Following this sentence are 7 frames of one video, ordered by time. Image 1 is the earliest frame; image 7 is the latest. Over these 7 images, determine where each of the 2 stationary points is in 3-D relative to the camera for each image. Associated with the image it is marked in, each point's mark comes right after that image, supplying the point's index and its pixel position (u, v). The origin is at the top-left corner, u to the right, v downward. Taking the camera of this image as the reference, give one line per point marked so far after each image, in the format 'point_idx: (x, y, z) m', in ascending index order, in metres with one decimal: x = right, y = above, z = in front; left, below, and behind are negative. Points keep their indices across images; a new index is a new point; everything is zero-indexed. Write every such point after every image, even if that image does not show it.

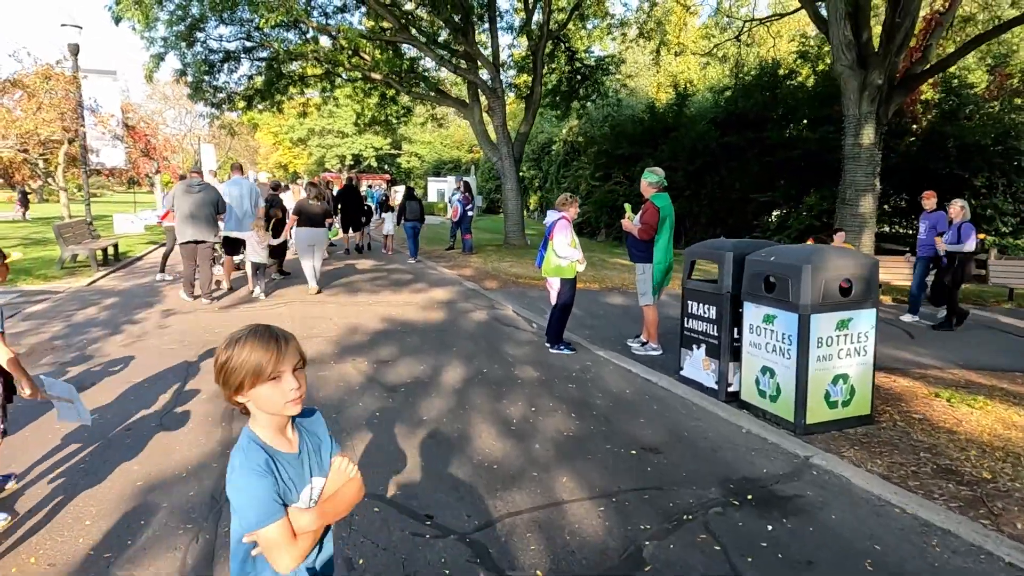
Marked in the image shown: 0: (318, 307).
0: (-2.6, -0.3, +9.2) m
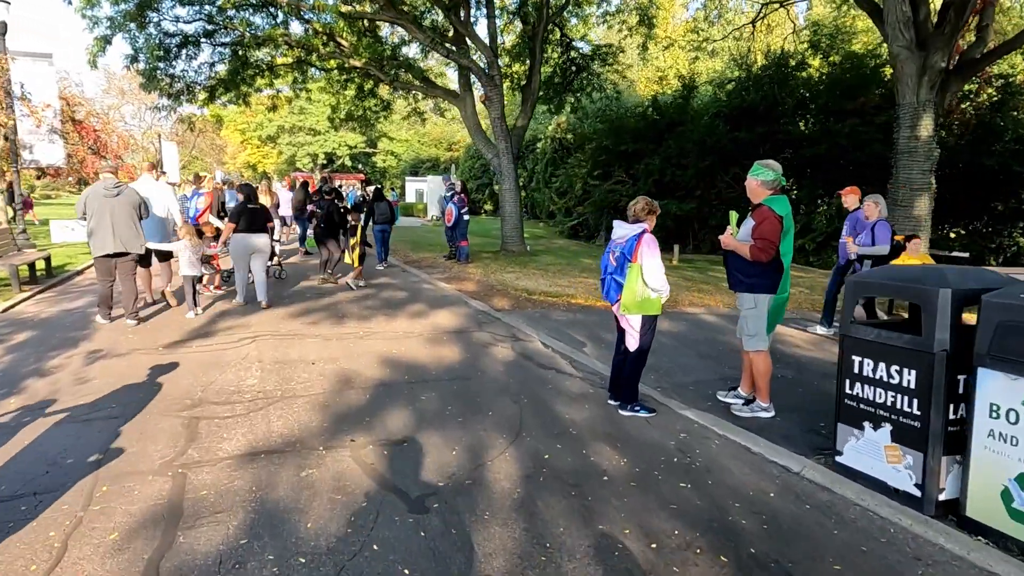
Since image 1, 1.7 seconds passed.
0: (-2.3, -0.6, +7.1) m
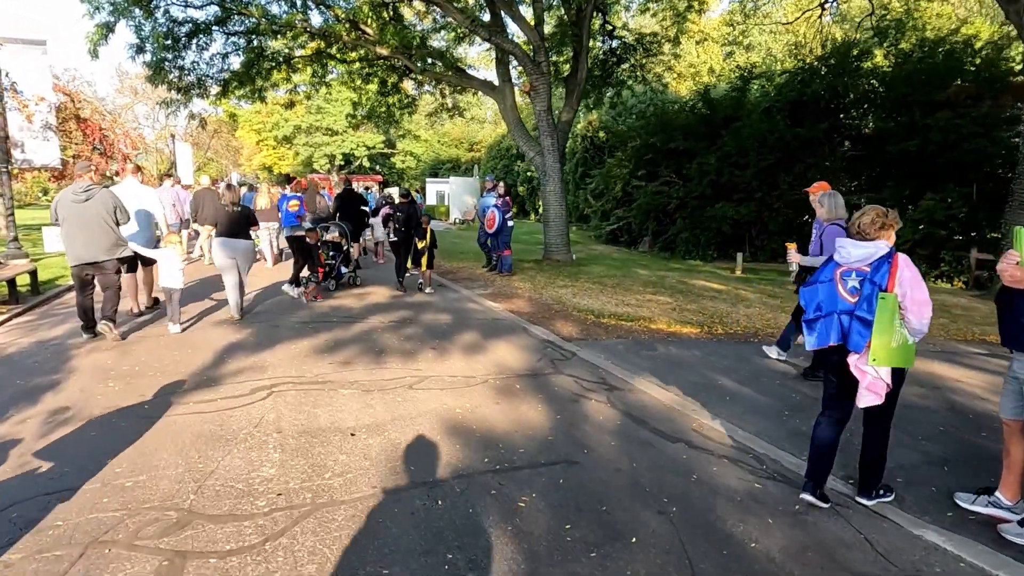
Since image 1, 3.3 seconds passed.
0: (-1.5, -0.9, +5.4) m
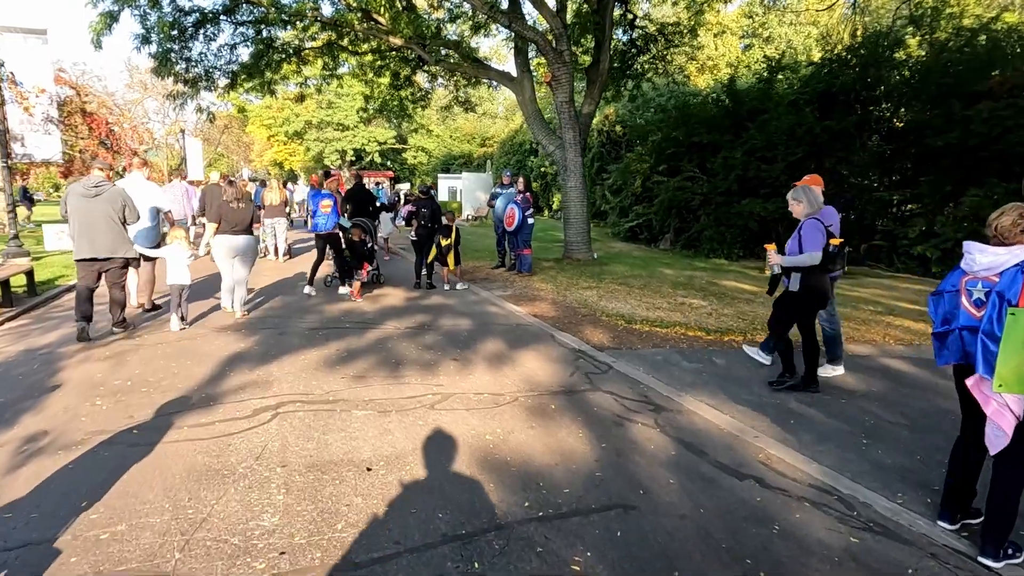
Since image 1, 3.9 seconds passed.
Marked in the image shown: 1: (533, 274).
0: (-1.2, -0.9, +4.7) m
1: (+0.4, +0.3, +12.6) m
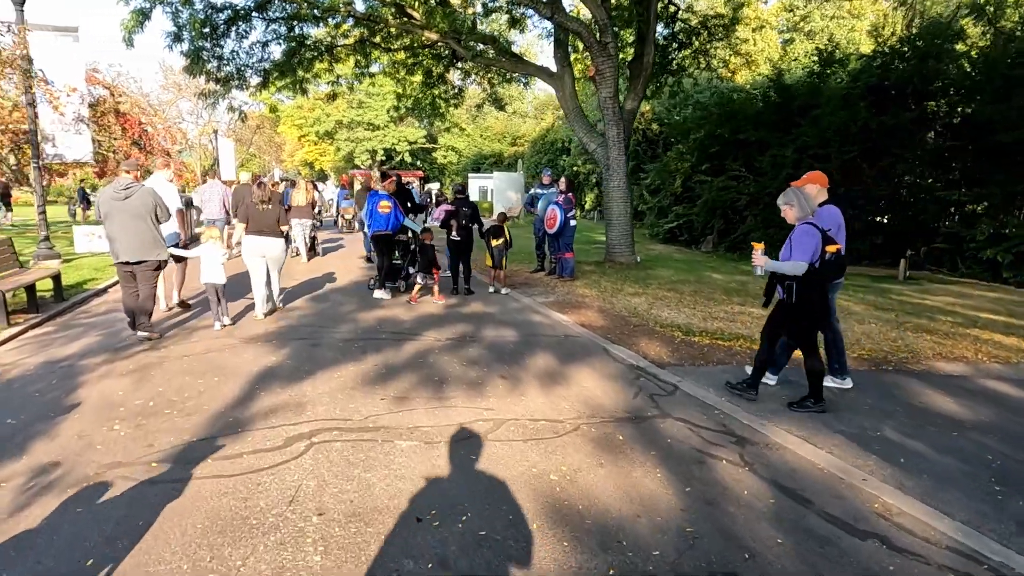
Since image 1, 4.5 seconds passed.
0: (-0.8, -1.0, +4.2) m
1: (+1.1, +0.2, +12.0) m
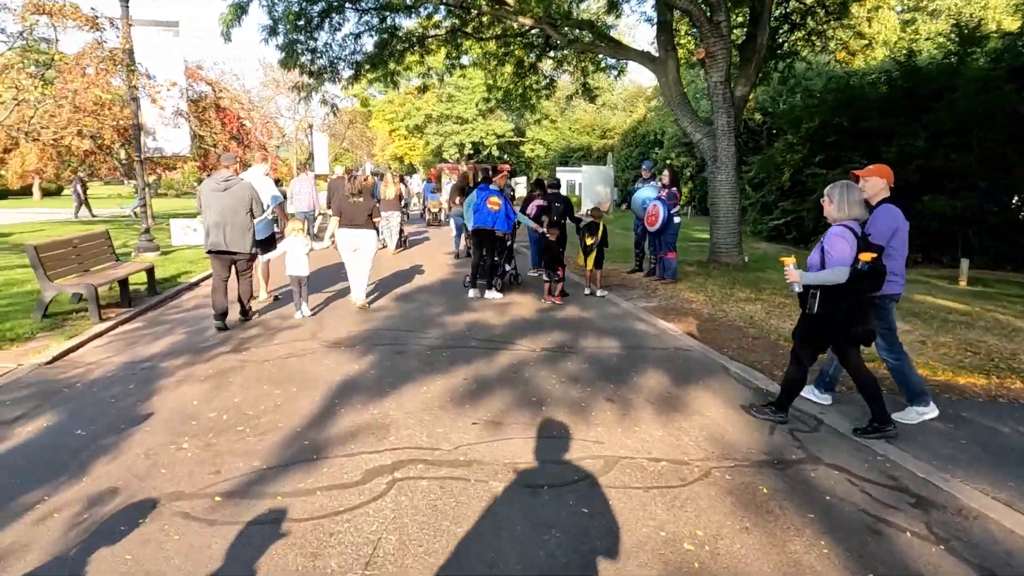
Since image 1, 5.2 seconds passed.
0: (-0.2, -1.1, +3.5) m
1: (+2.7, +0.1, +11.0) m
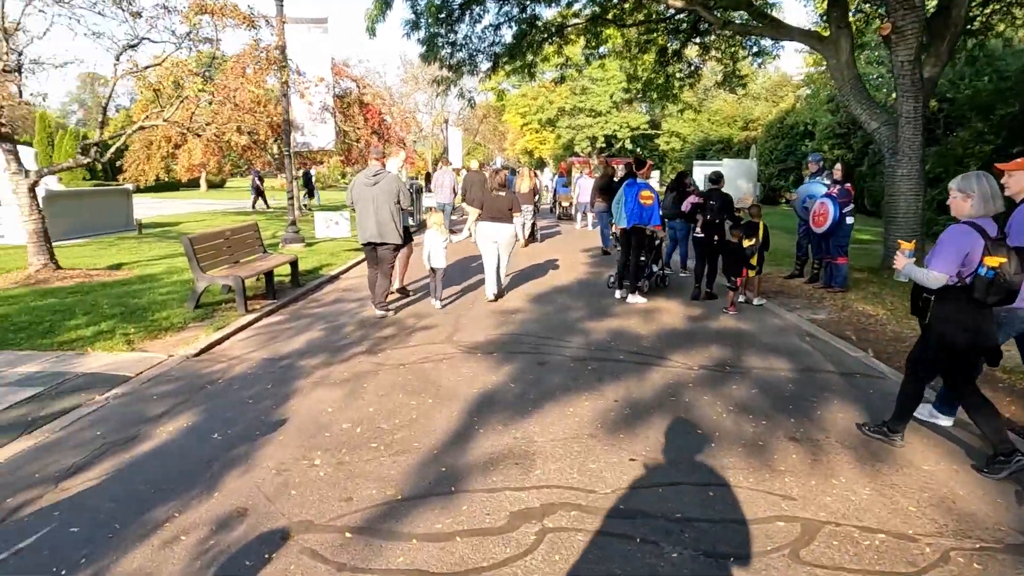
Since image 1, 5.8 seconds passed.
0: (+0.6, -1.2, +2.8) m
1: (+4.9, 0.0, +9.7) m
